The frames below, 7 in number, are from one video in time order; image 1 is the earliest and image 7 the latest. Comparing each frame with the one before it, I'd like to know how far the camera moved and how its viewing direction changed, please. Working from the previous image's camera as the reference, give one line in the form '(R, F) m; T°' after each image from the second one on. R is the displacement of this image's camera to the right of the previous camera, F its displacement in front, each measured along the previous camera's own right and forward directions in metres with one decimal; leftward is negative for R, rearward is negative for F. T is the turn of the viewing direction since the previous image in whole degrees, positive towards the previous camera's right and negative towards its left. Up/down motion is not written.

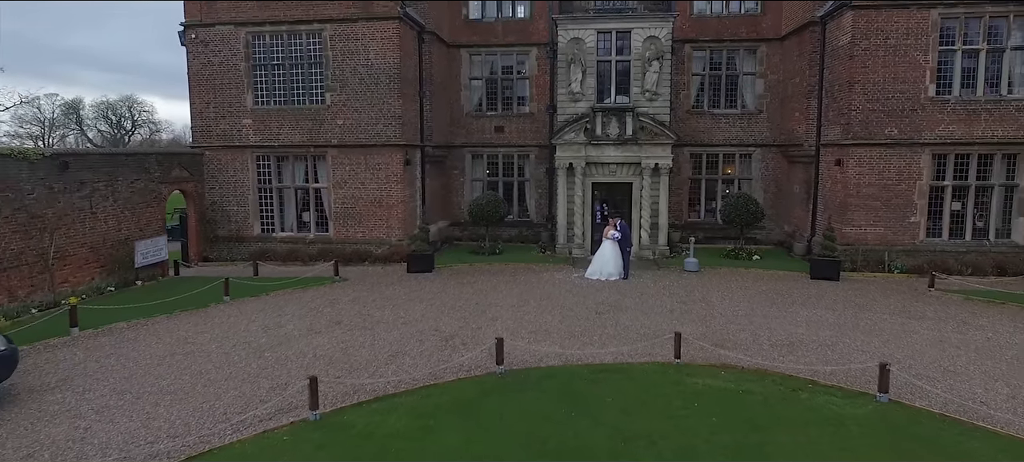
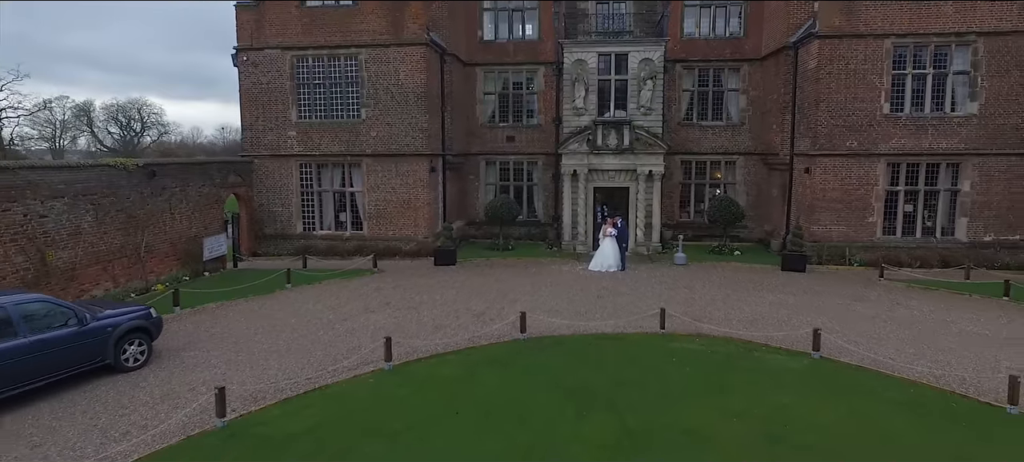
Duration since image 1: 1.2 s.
(-0.2, -2.5) m; 0°
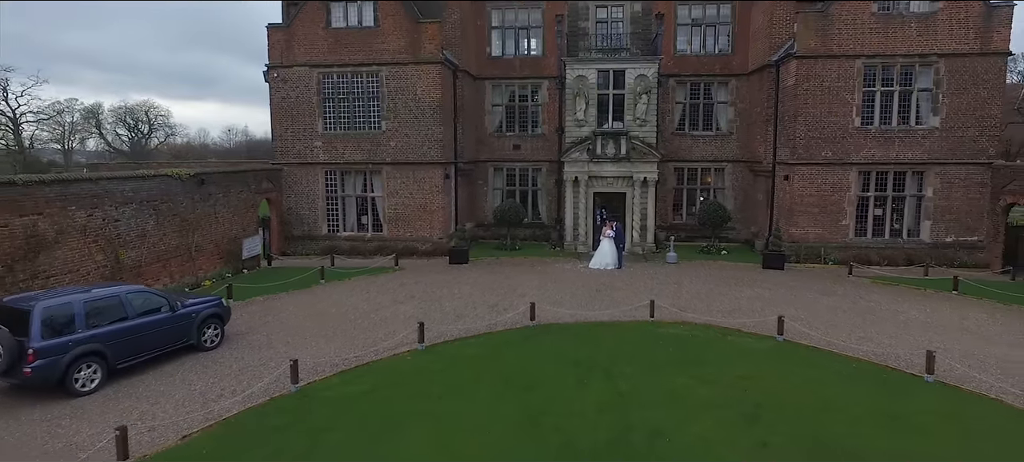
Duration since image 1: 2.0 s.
(-0.1, -1.9) m; 0°
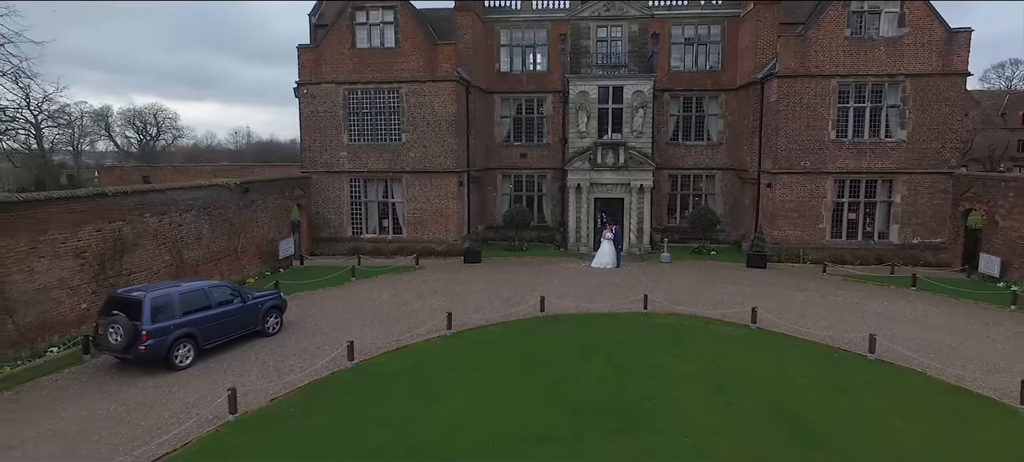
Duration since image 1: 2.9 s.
(-0.2, -2.1) m; 0°
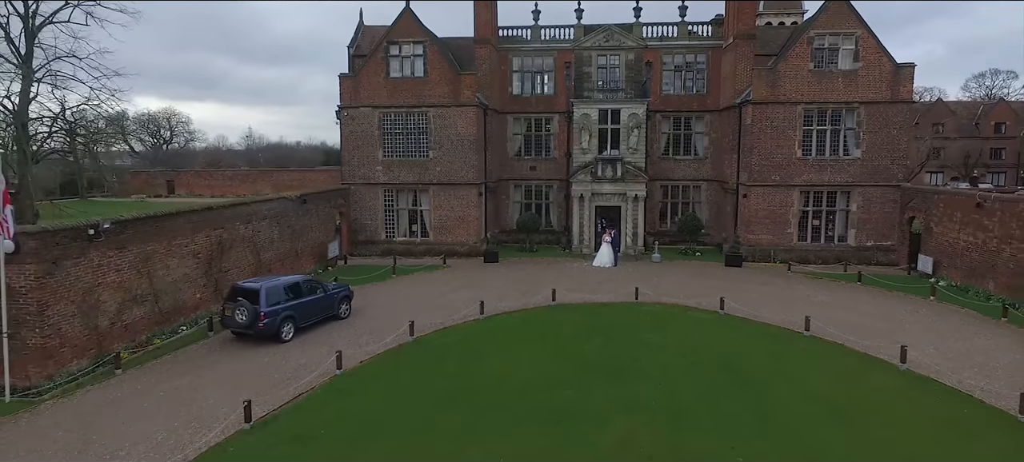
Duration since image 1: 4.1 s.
(-0.3, -3.8) m; 0°
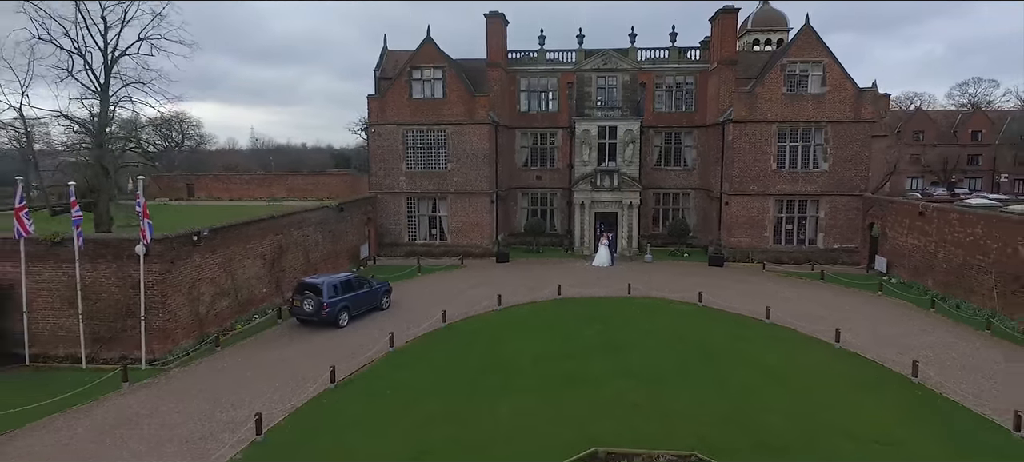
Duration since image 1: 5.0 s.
(-0.3, -3.5) m; 0°
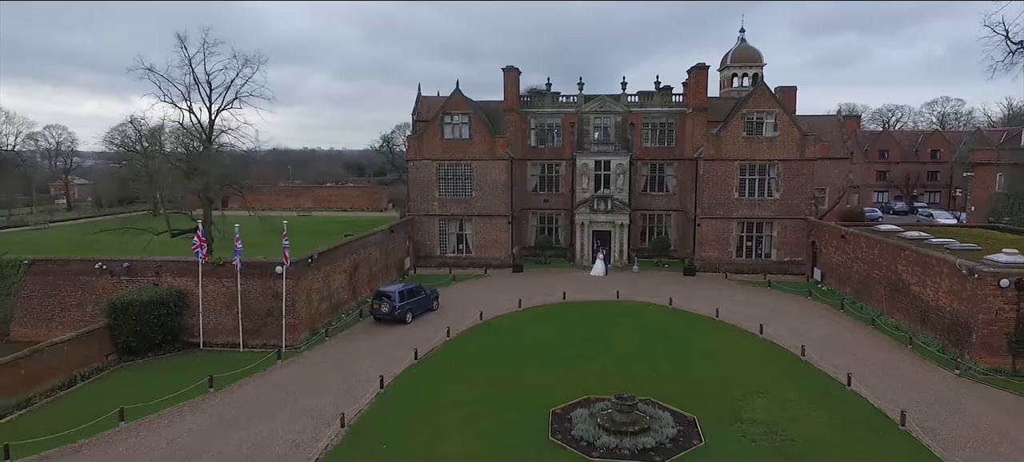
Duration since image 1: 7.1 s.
(-0.5, -7.0) m; 0°
